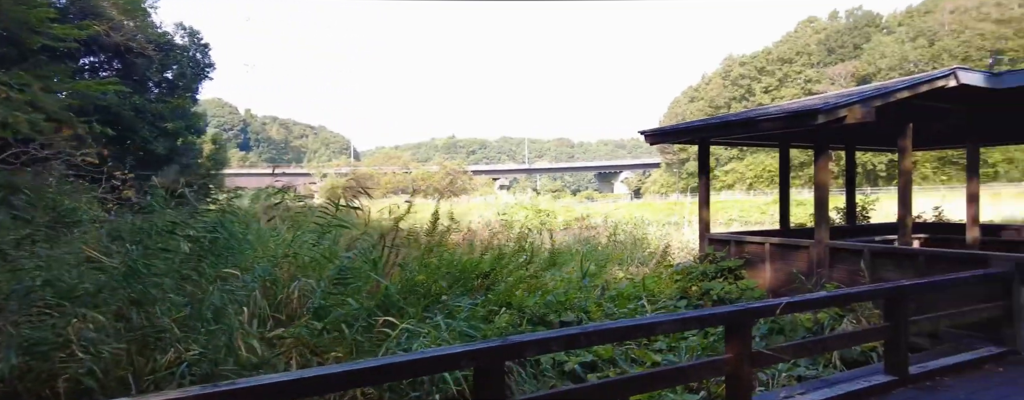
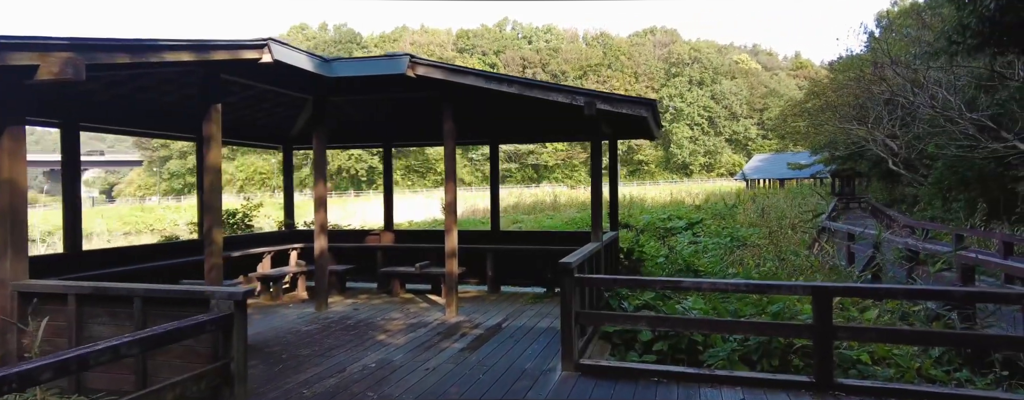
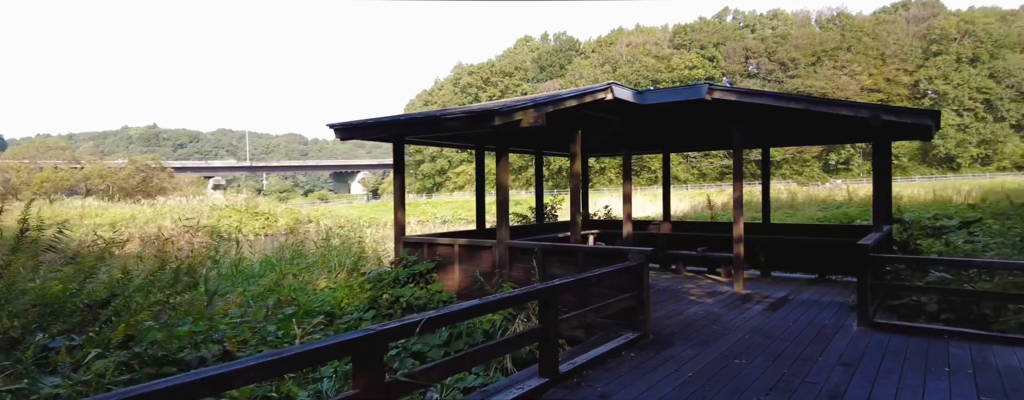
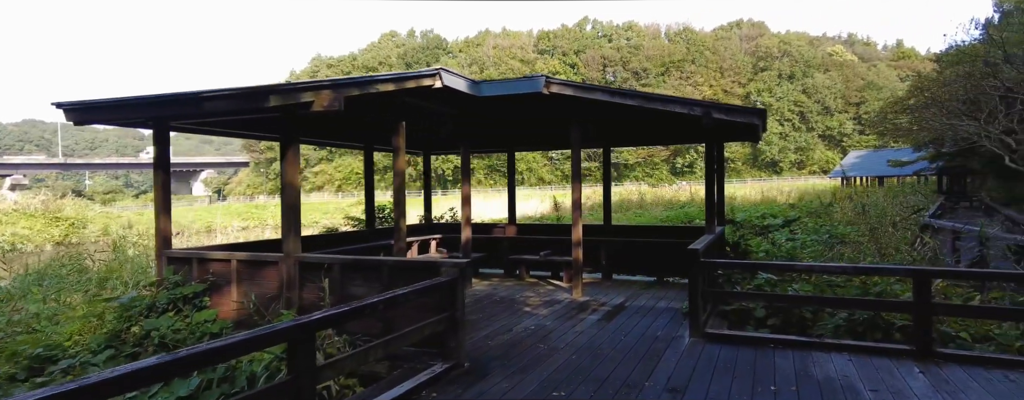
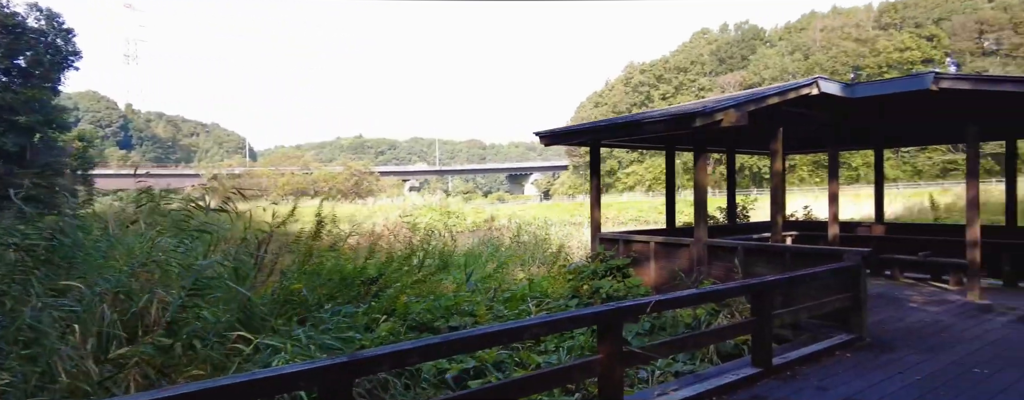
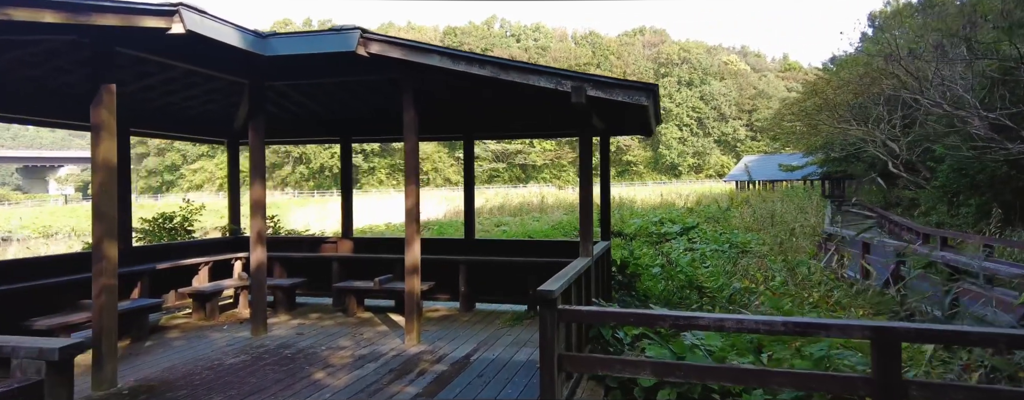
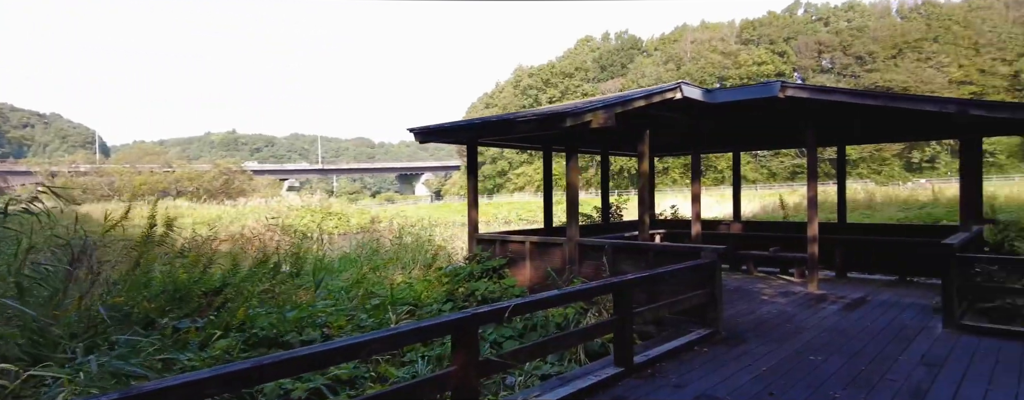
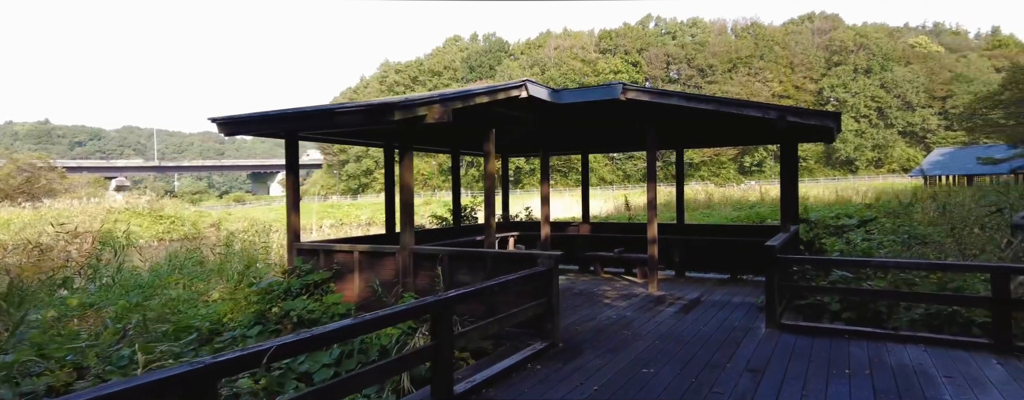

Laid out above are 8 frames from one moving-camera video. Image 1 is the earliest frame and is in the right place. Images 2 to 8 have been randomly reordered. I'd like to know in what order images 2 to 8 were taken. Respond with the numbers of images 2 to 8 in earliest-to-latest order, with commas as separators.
5, 7, 3, 8, 4, 2, 6
